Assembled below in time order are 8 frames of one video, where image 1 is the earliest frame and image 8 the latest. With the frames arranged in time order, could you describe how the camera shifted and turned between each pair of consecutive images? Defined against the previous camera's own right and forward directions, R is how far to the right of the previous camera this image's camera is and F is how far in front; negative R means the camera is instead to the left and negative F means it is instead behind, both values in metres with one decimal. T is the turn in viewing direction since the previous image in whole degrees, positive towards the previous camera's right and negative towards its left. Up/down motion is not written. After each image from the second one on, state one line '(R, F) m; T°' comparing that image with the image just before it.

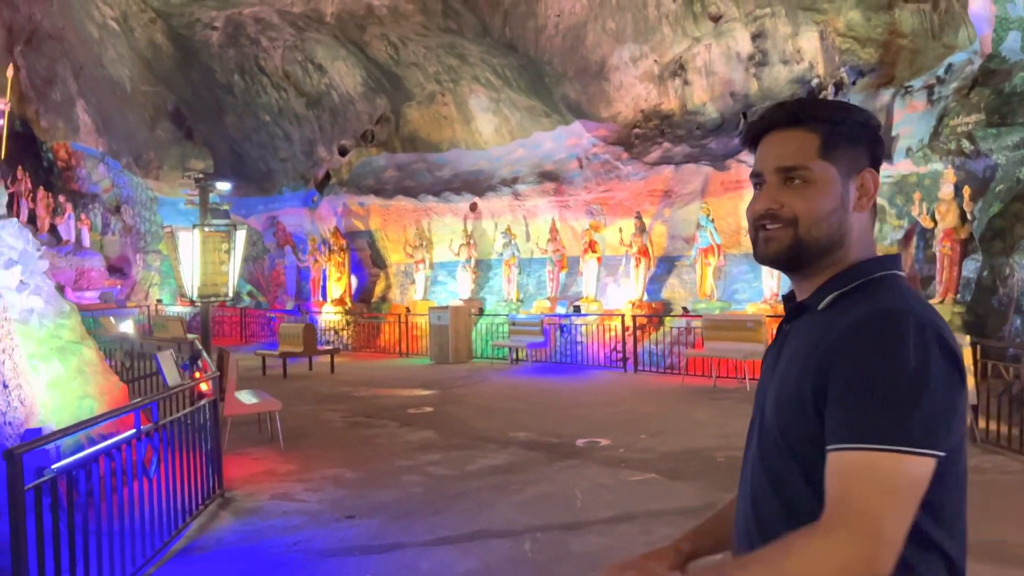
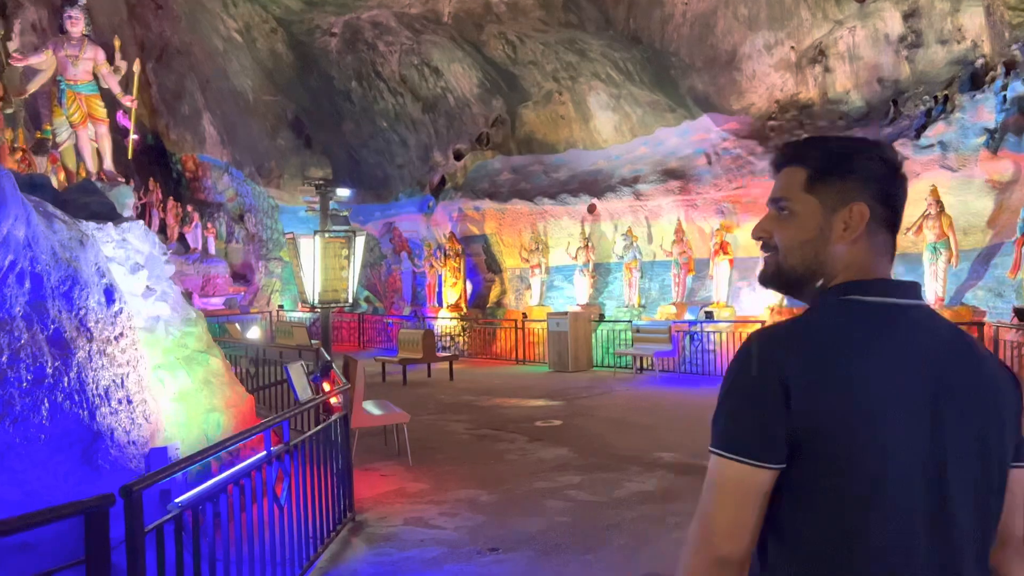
(-0.4, +0.8) m; -7°
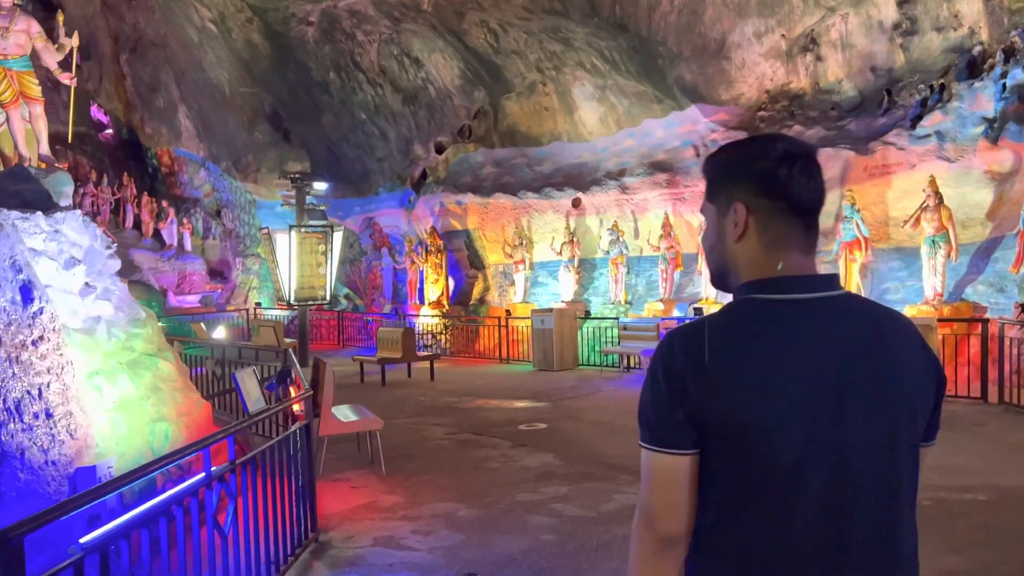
(0.0, +0.6) m; +1°
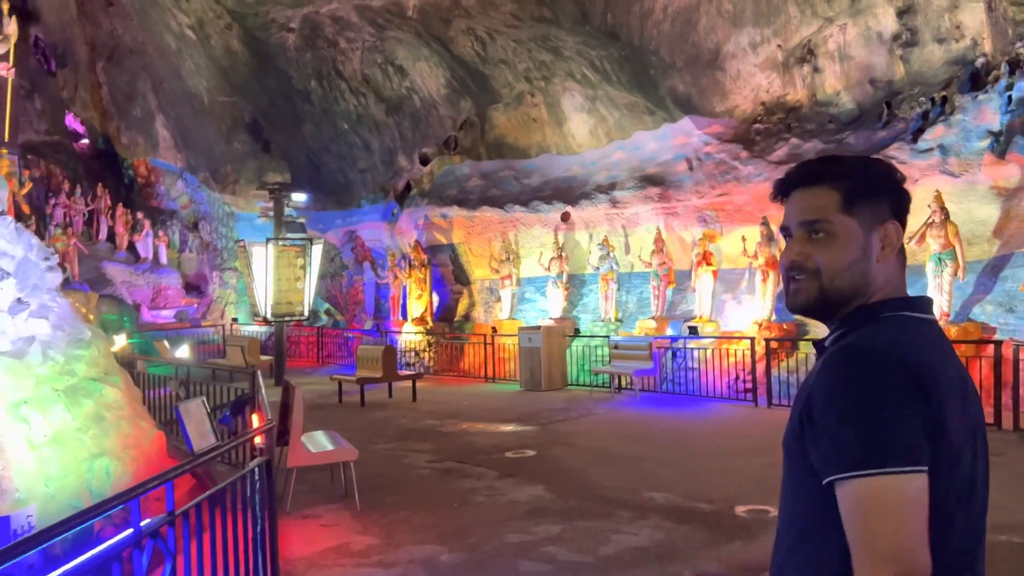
(-0.1, +0.7) m; +1°
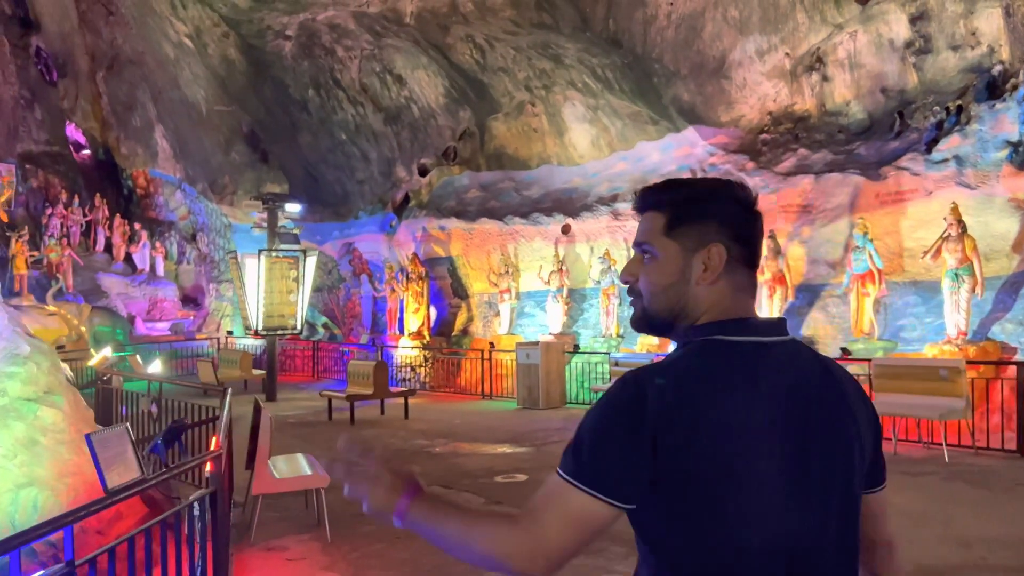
(+0.2, +0.6) m; 0°
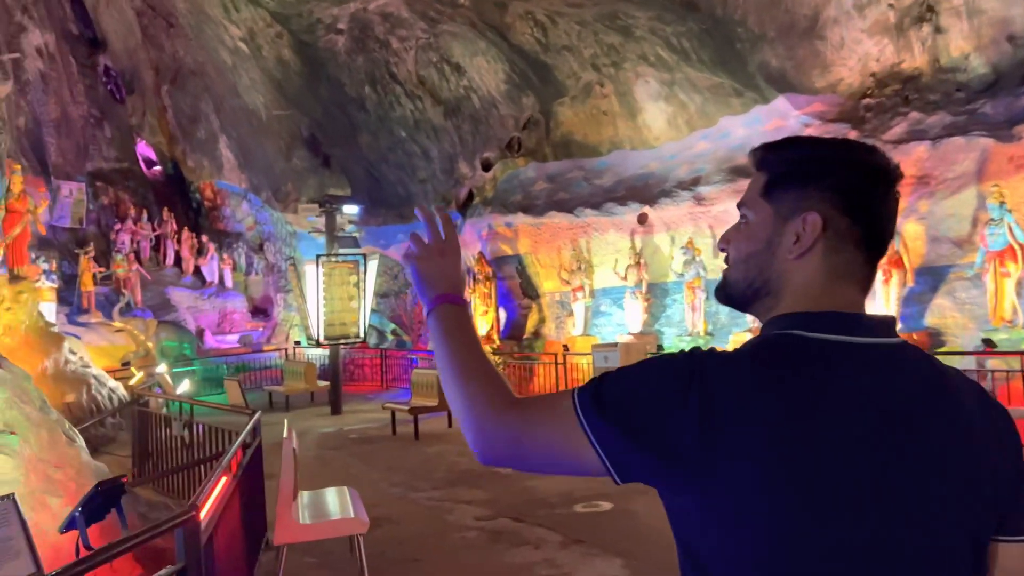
(0.0, +1.4) m; -5°
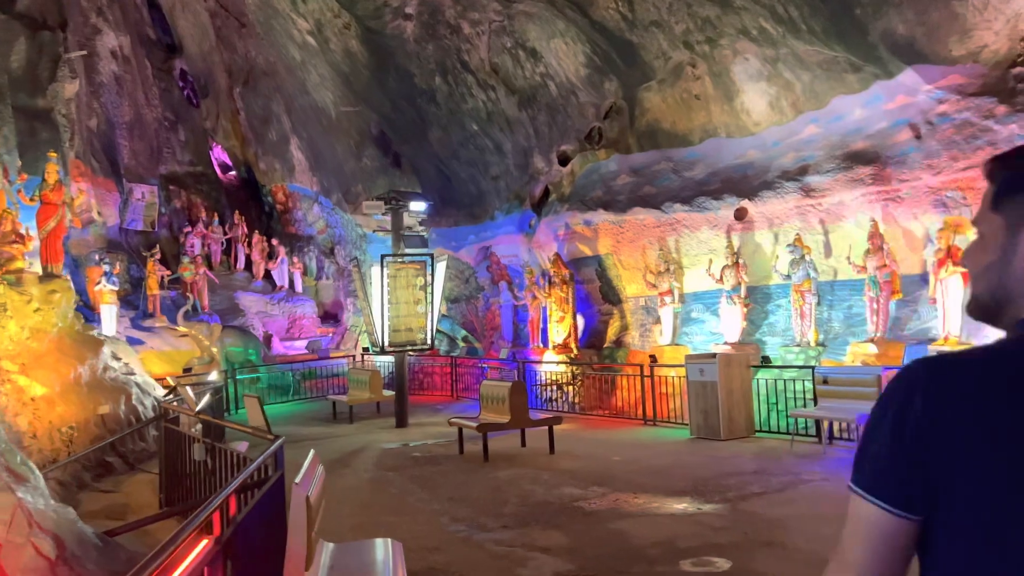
(-0.1, +1.6) m; -5°
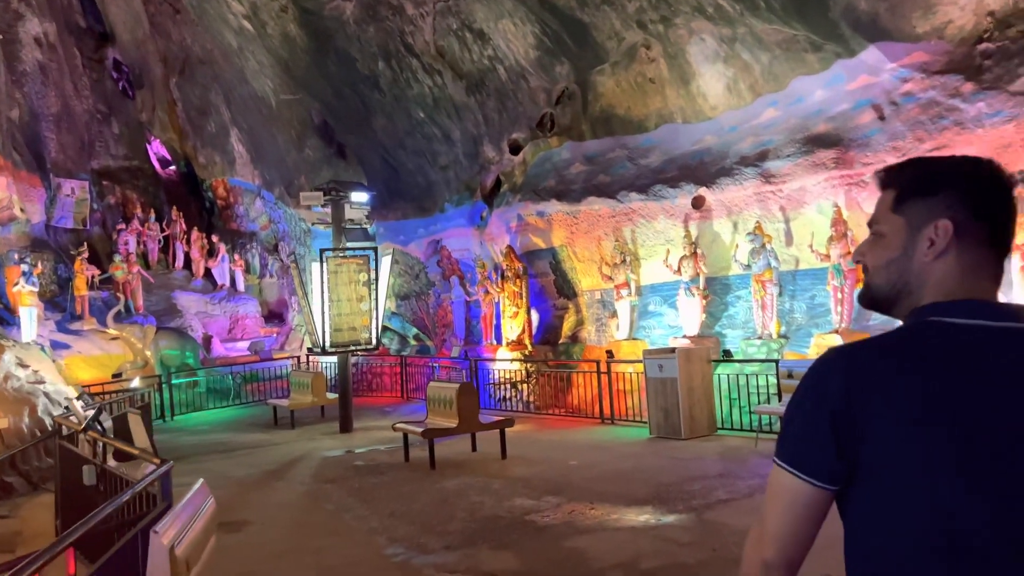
(+0.1, +0.8) m; +3°
